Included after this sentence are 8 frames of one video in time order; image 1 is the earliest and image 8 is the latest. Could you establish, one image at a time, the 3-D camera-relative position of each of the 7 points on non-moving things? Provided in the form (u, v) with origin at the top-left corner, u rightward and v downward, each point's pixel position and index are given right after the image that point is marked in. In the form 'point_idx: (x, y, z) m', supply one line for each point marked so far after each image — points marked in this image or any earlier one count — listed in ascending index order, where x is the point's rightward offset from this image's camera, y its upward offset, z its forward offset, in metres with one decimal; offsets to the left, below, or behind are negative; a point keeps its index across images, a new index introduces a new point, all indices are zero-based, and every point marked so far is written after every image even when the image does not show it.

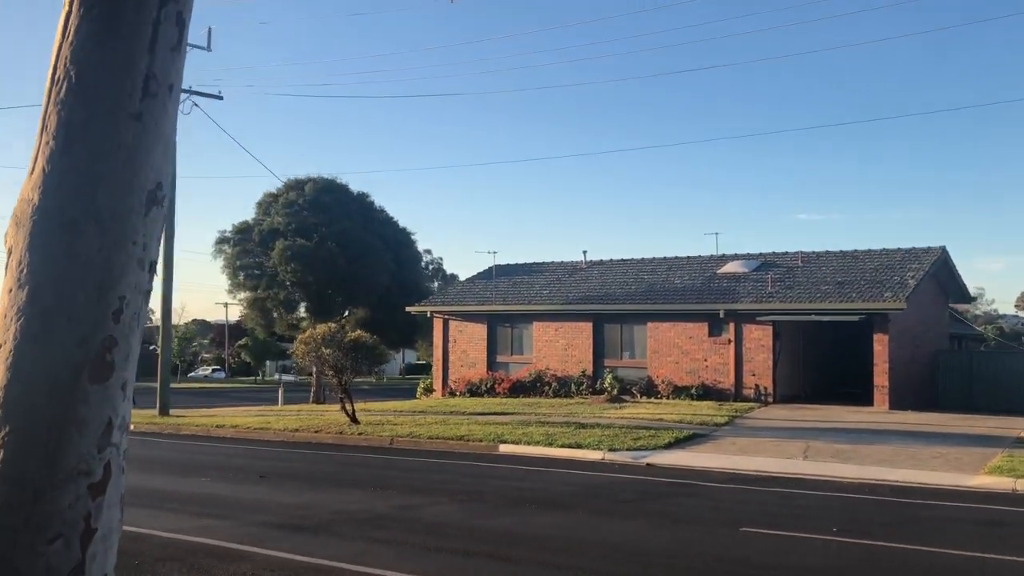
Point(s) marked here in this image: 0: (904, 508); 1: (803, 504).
0: (+4.6, -2.6, +10.9) m
1: (+3.5, -2.6, +11.3) m
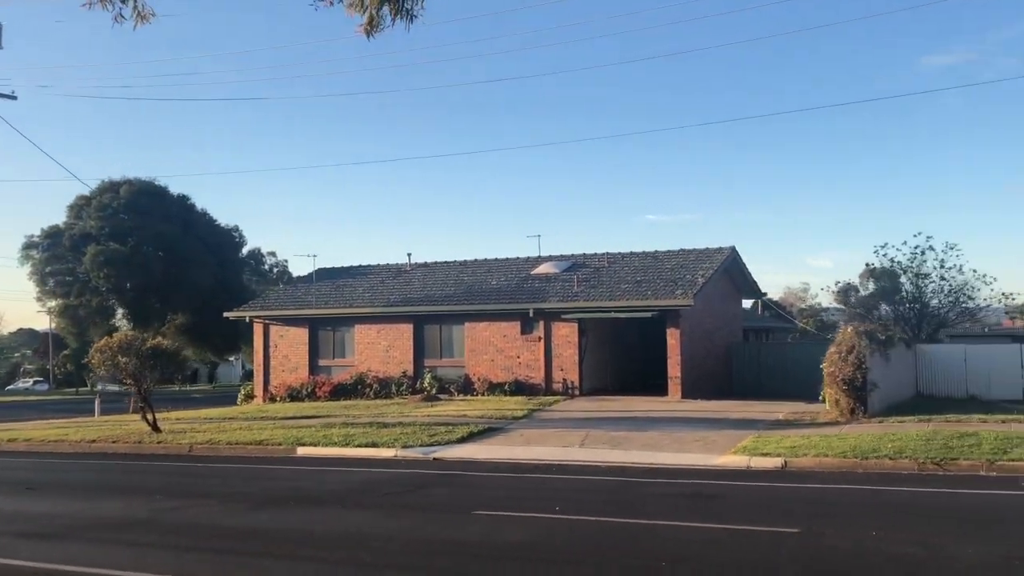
0: (+1.6, -2.6, +12.1) m
1: (+0.5, -2.6, +12.2) m
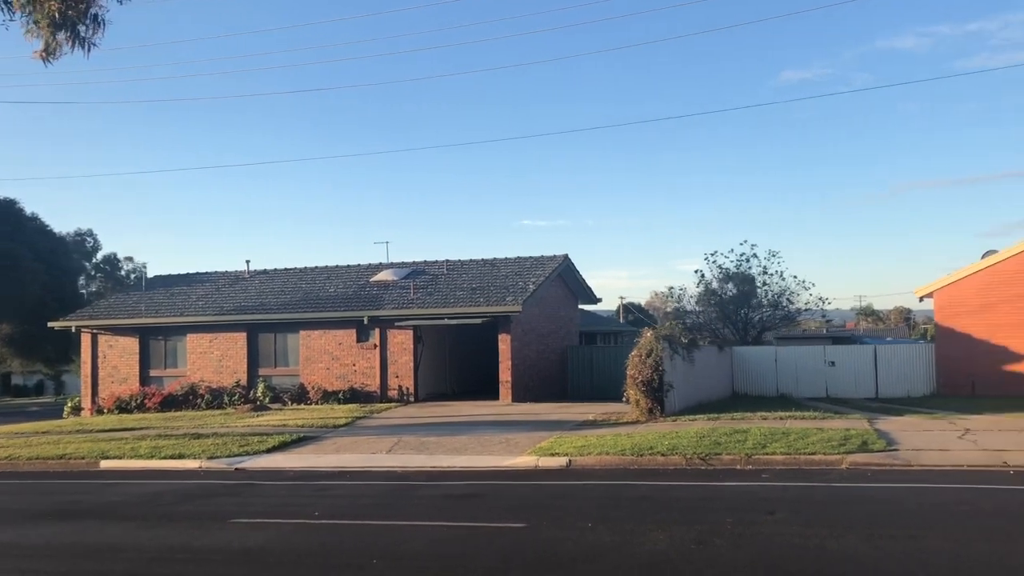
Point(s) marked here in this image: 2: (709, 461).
0: (-1.4, -2.7, +12.5) m
1: (-2.5, -2.8, +12.5) m
2: (+3.1, -2.7, +14.5) m
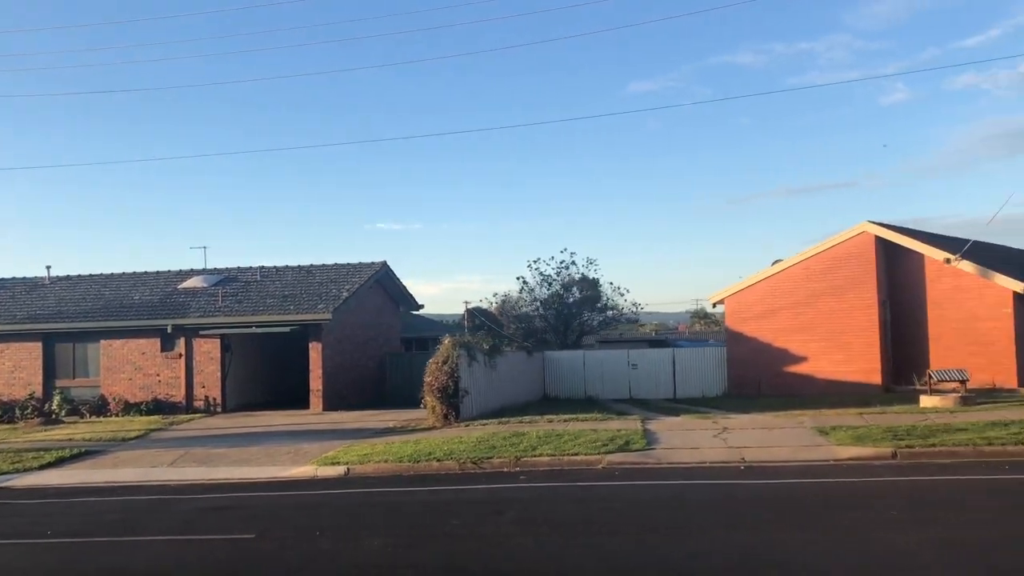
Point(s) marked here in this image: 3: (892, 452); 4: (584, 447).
0: (-4.6, -2.9, +12.3) m
1: (-5.8, -2.9, +12.2) m
2: (-0.5, -2.9, +15.0) m
3: (+5.6, -2.4, +13.6) m
4: (+1.2, -2.7, +15.6) m
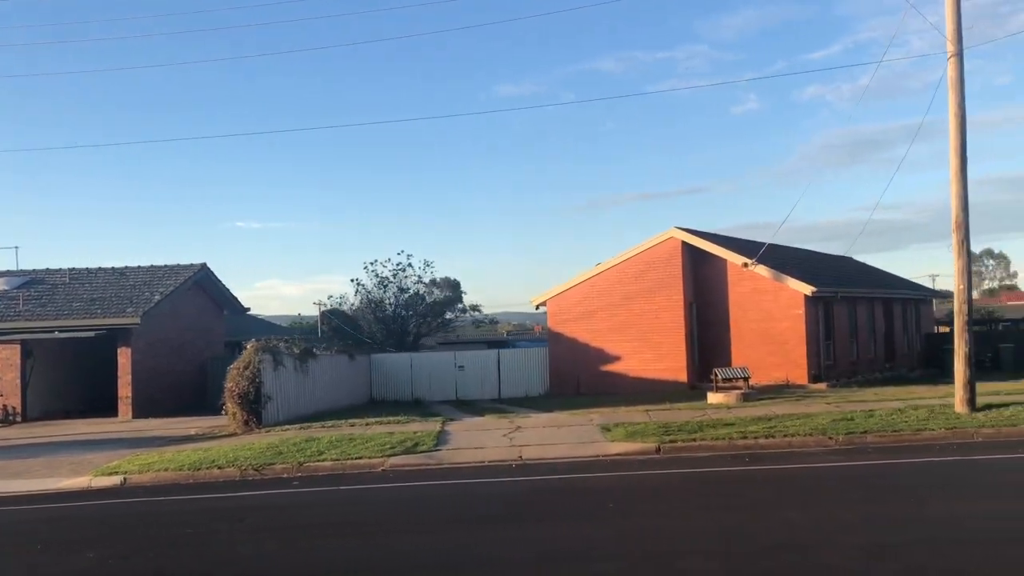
0: (-7.7, -3.0, +11.6) m
1: (-8.8, -3.0, +11.3) m
2: (-4.0, -2.9, +14.9) m
3: (+2.3, -2.5, +14.4) m
4: (-2.4, -2.7, +15.7) m
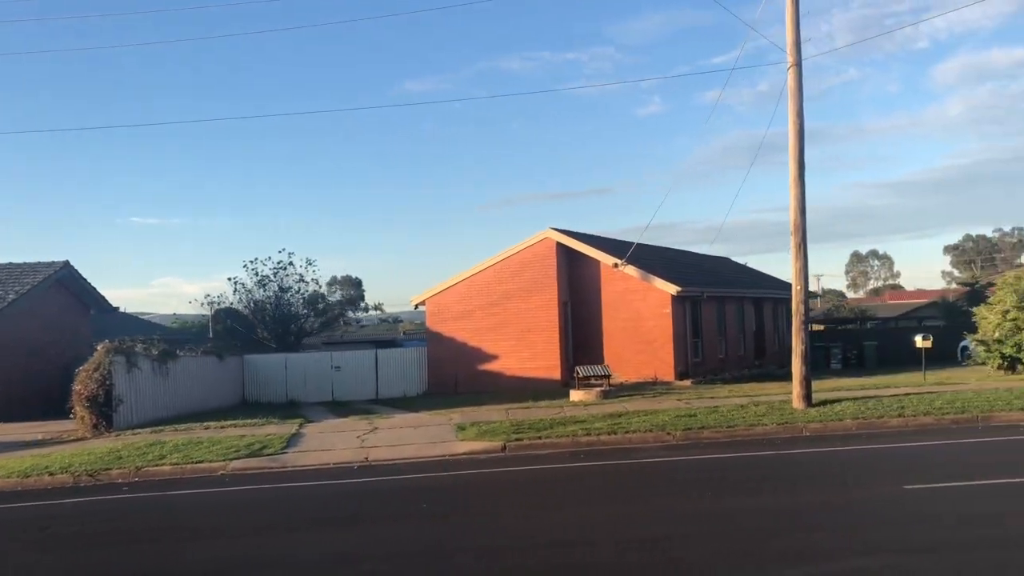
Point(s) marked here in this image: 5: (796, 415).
0: (-9.8, -2.9, +10.8) m
1: (-10.8, -3.0, +10.3) m
2: (-6.5, -2.9, +14.4) m
3: (-0.2, -2.5, +14.6) m
4: (-4.9, -2.7, +15.4) m
5: (+4.8, -2.2, +15.7) m
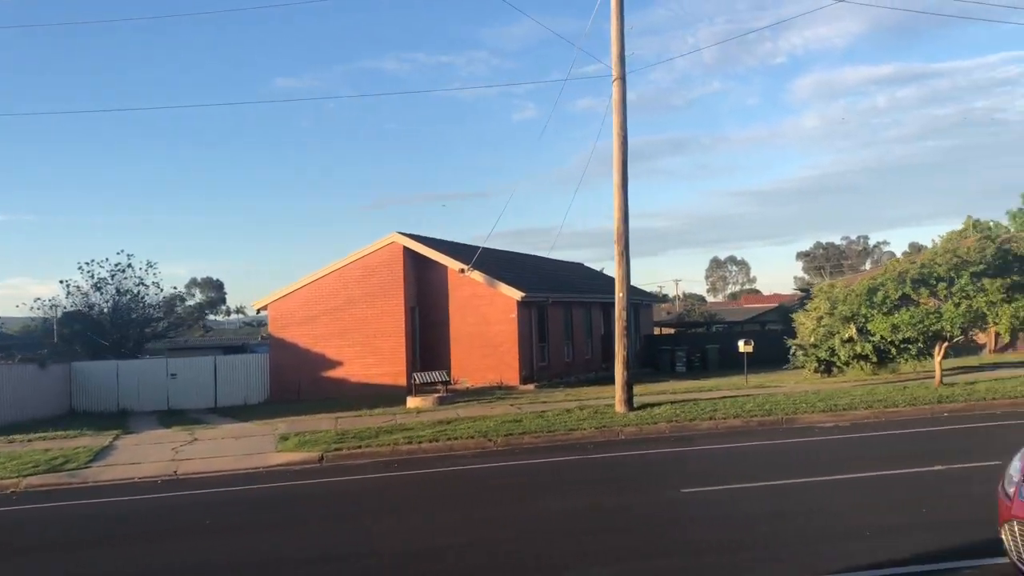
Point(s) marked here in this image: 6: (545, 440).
0: (-12.0, -3.0, +9.2) m
1: (-13.0, -3.0, +8.6) m
2: (-9.2, -3.0, +13.3) m
3: (-3.0, -2.6, +14.3) m
4: (-7.8, -2.8, +14.4) m
5: (+1.8, -2.3, +16.1) m
6: (+0.5, -2.4, +14.8) m
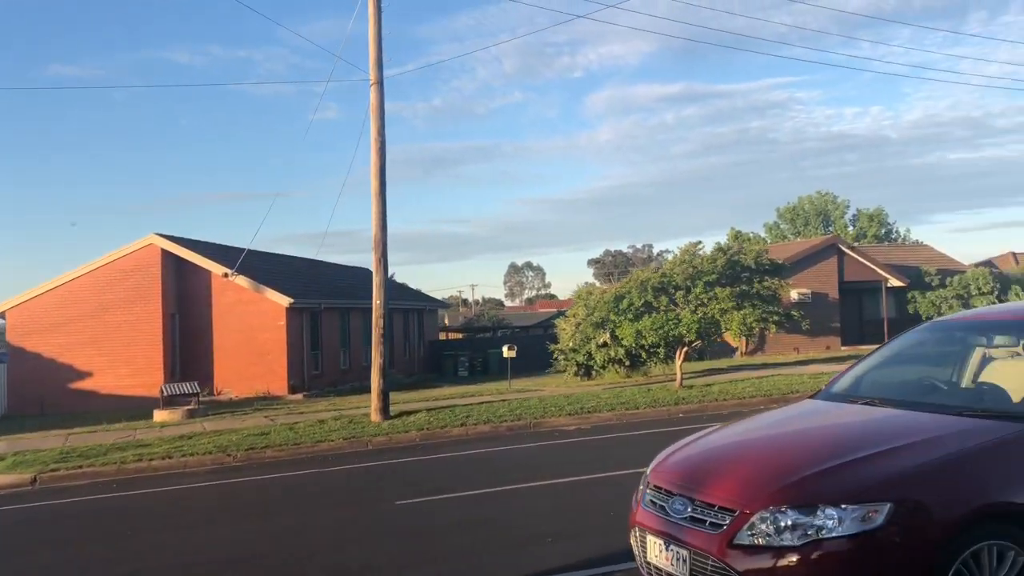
0: (-14.5, -3.0, +6.1) m
1: (-15.3, -3.0, +5.4) m
2: (-12.6, -3.0, +10.7) m
3: (-6.7, -2.7, +13.1) m
4: (-11.5, -2.9, +12.2) m
5: (-2.5, -2.4, +15.8) m
6: (-3.4, -2.5, +14.3) m
